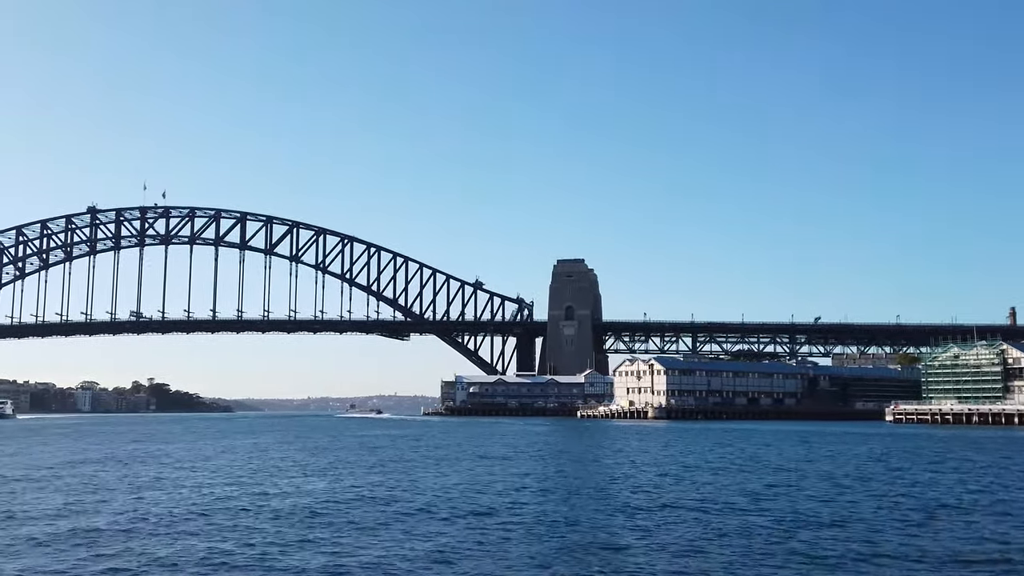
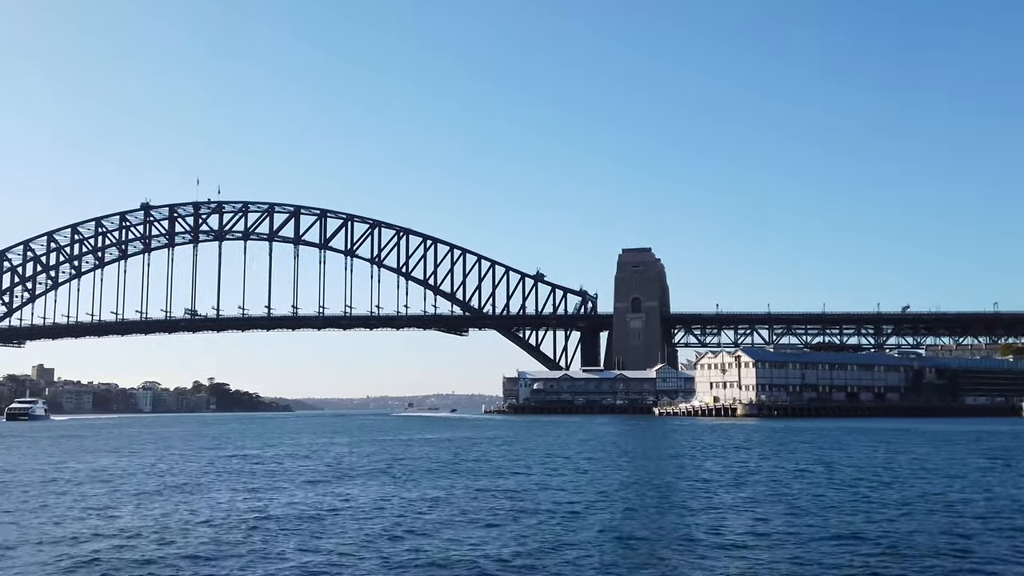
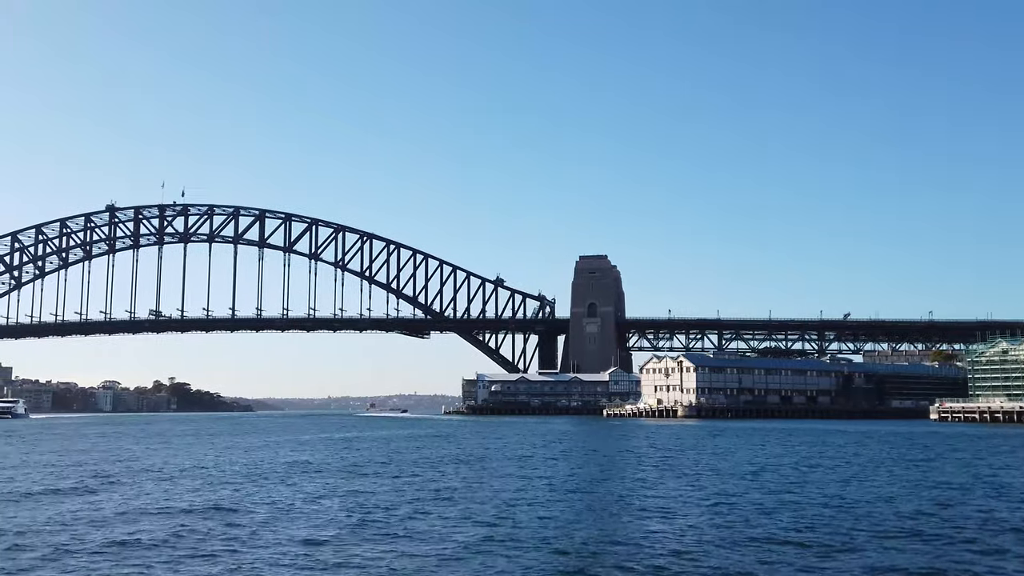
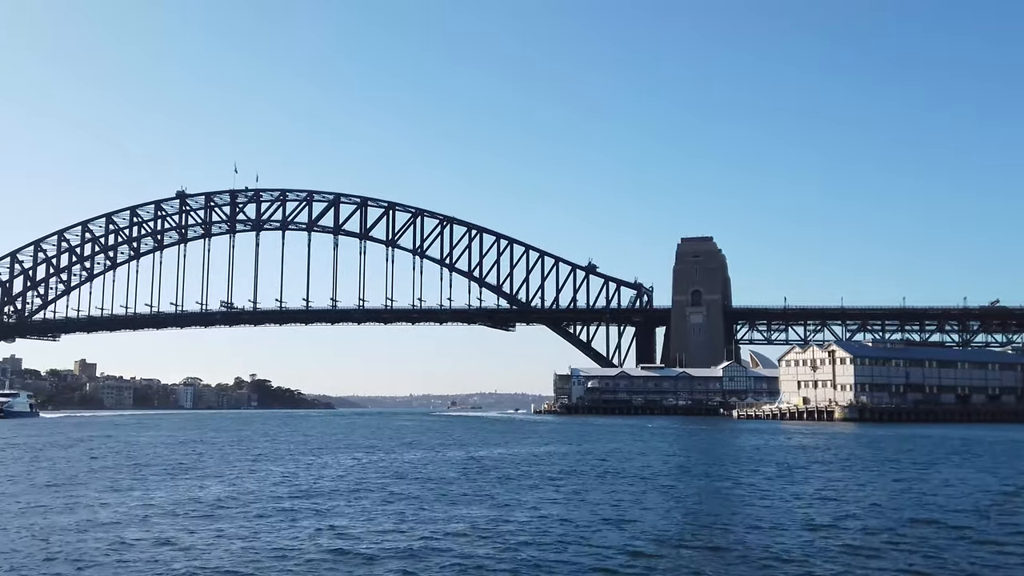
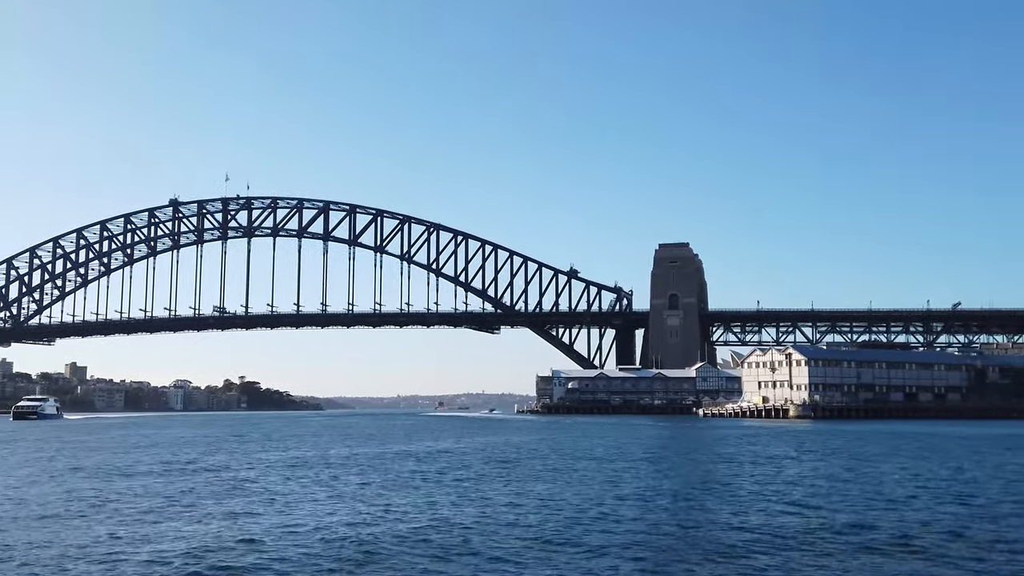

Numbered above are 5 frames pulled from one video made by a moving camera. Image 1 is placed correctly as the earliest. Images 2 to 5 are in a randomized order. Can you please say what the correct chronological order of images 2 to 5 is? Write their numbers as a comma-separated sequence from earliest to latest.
3, 2, 5, 4
